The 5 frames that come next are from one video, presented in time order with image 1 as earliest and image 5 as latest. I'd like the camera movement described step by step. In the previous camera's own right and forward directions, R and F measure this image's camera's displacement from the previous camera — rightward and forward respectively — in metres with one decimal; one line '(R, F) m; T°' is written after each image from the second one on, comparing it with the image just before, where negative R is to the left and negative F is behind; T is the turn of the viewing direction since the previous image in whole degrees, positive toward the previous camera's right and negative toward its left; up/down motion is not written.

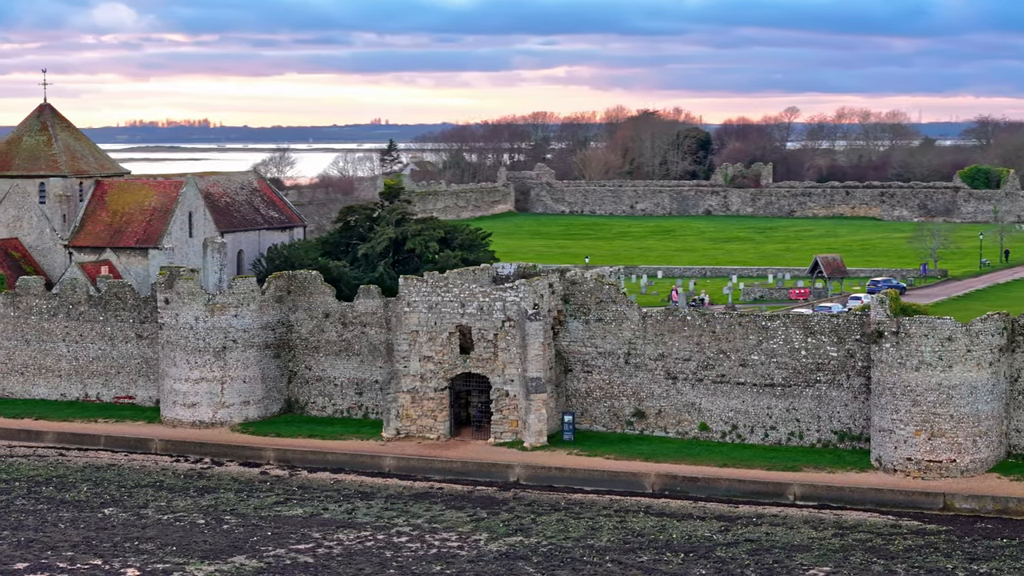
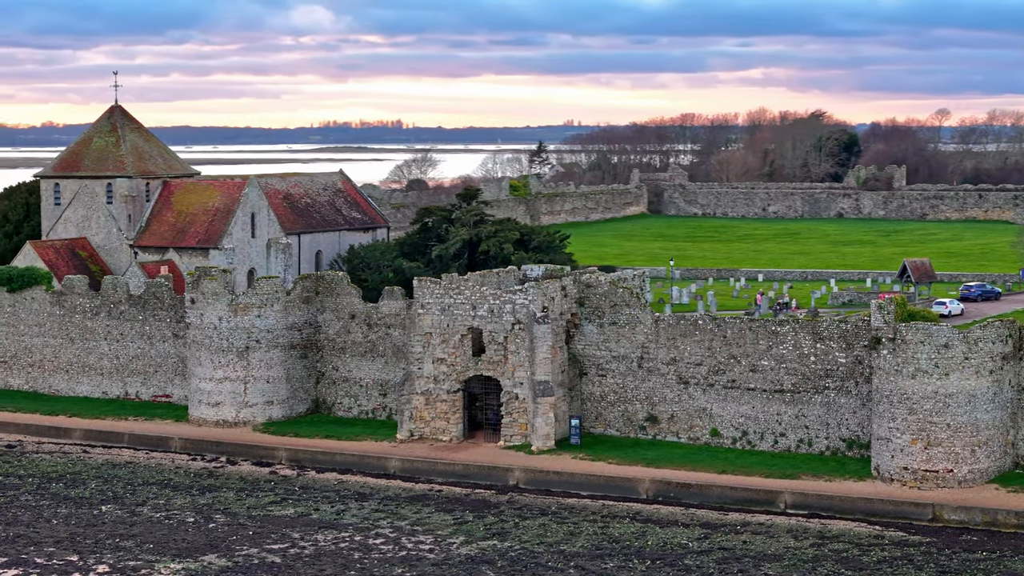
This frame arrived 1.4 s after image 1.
(+3.2, +0.3) m; -5°
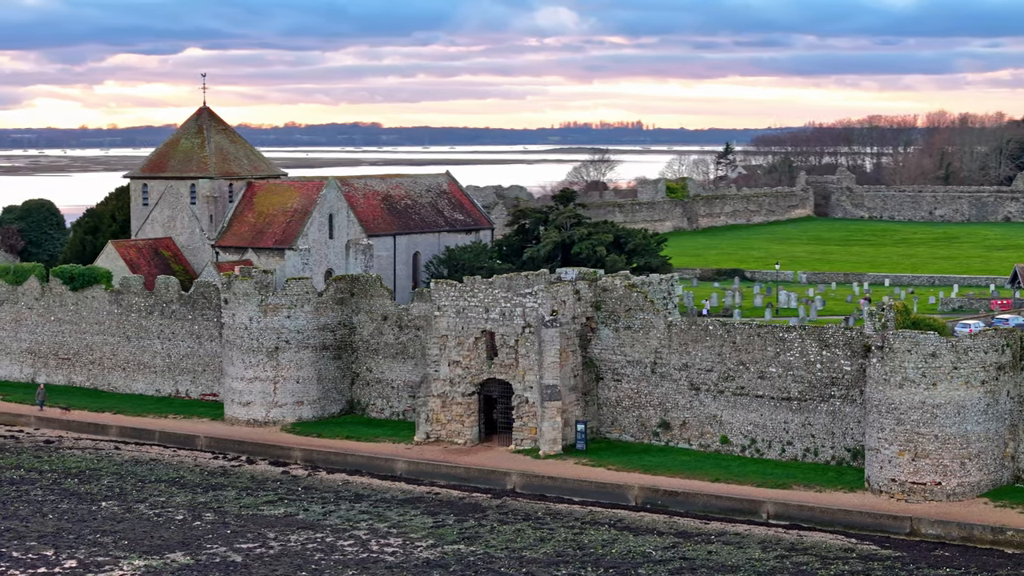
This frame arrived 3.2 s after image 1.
(+4.0, +0.4) m; -7°
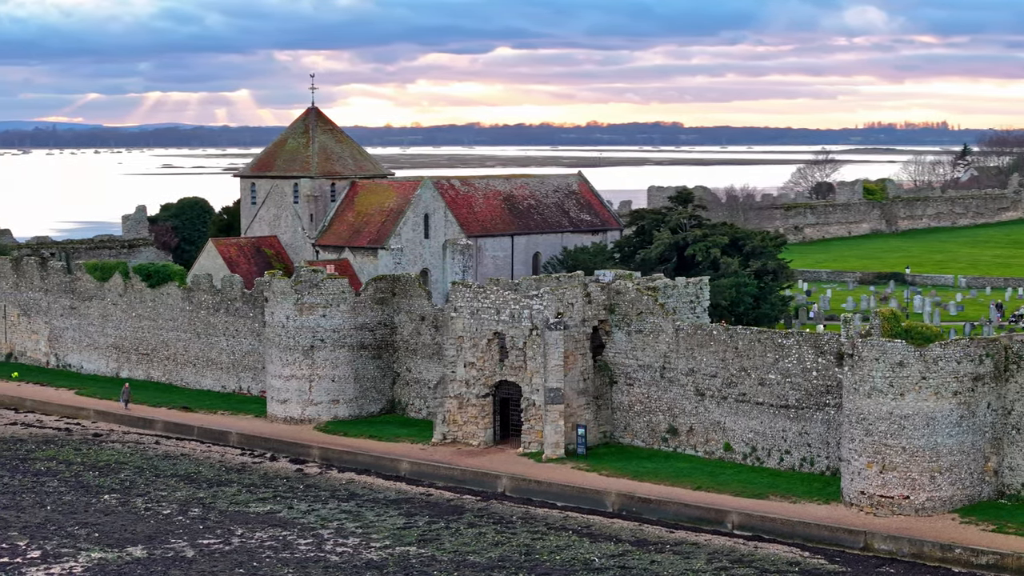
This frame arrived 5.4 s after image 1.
(+5.1, +0.6) m; -8°
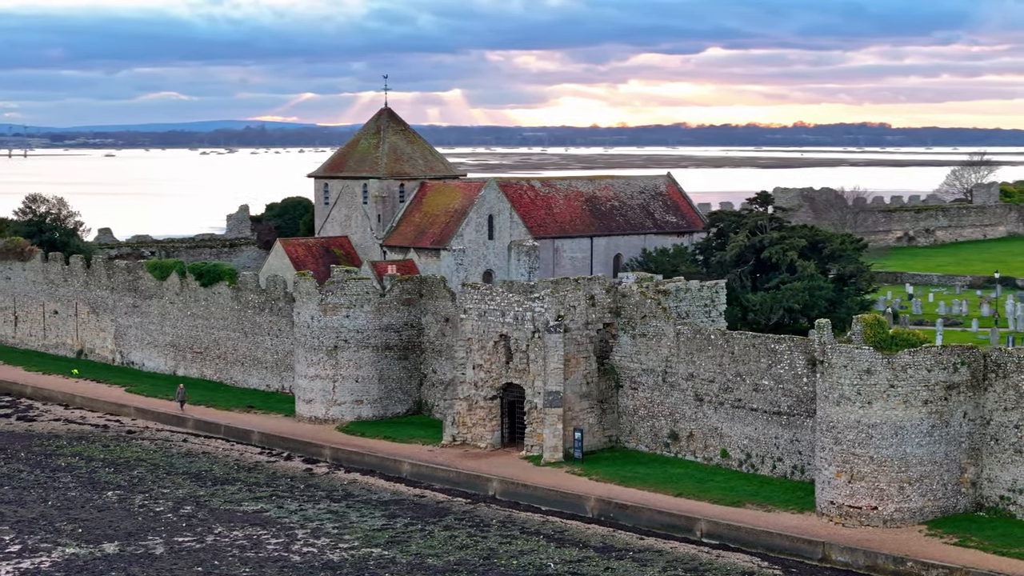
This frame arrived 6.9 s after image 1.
(+3.5, +0.4) m; -6°
